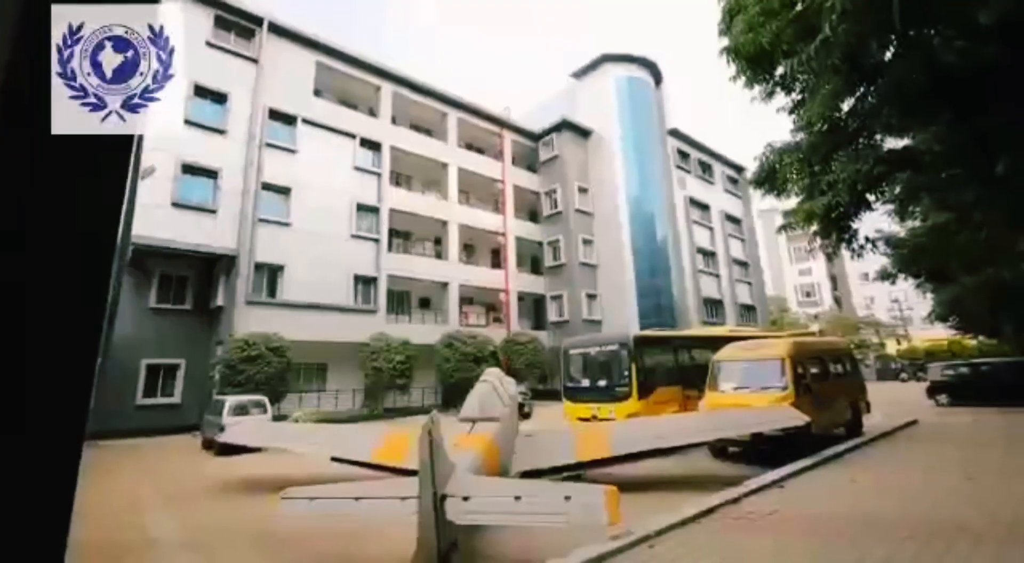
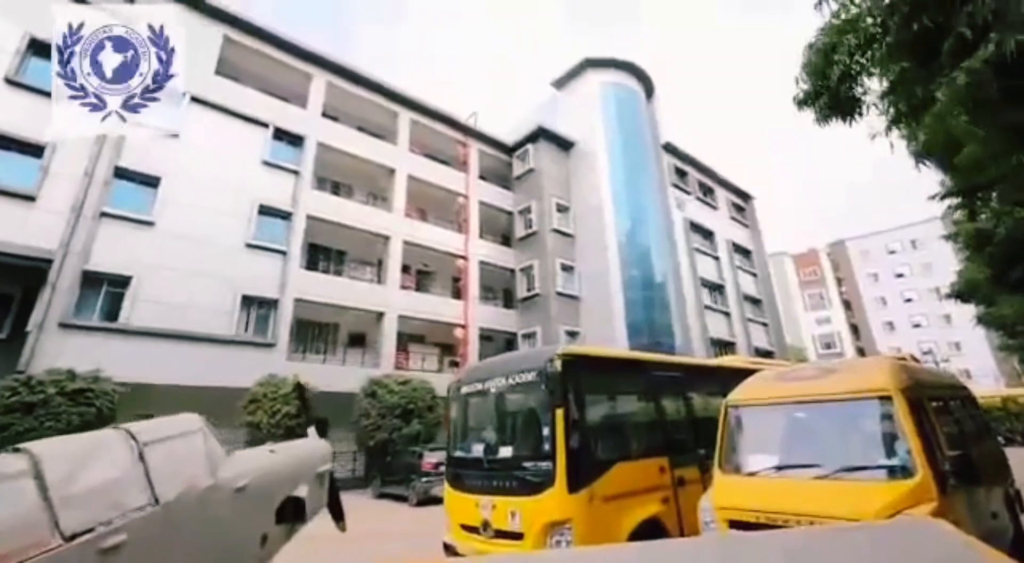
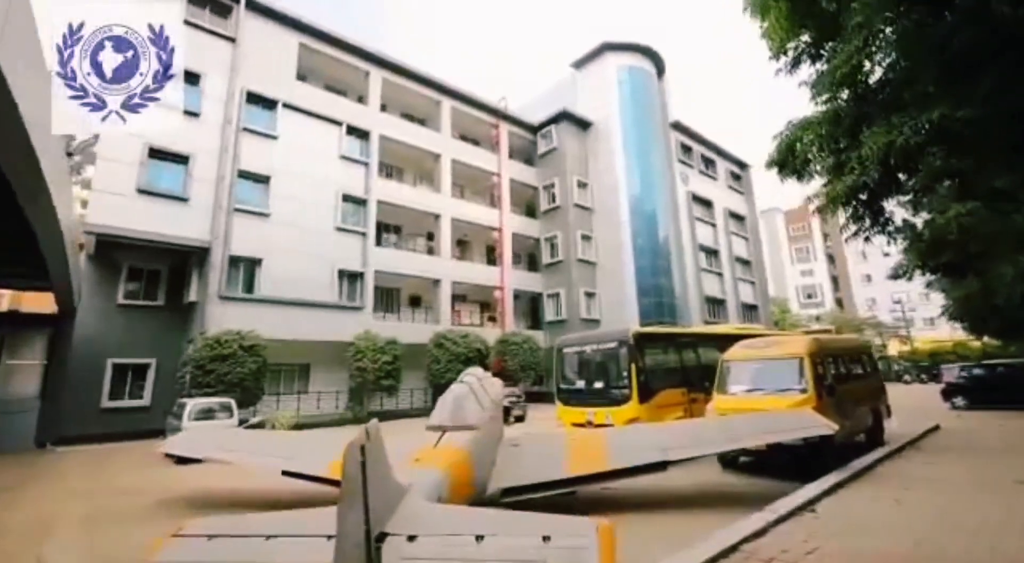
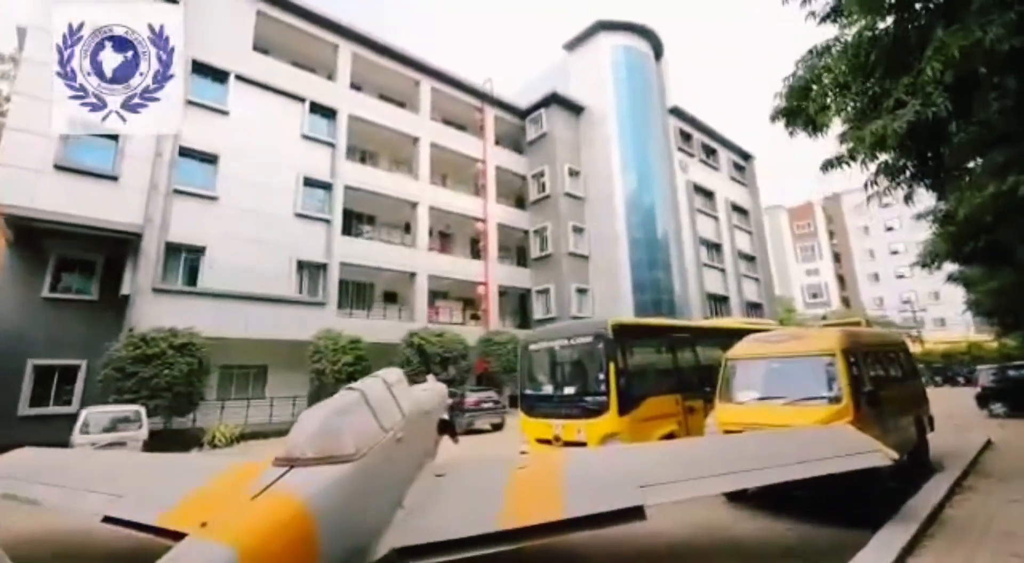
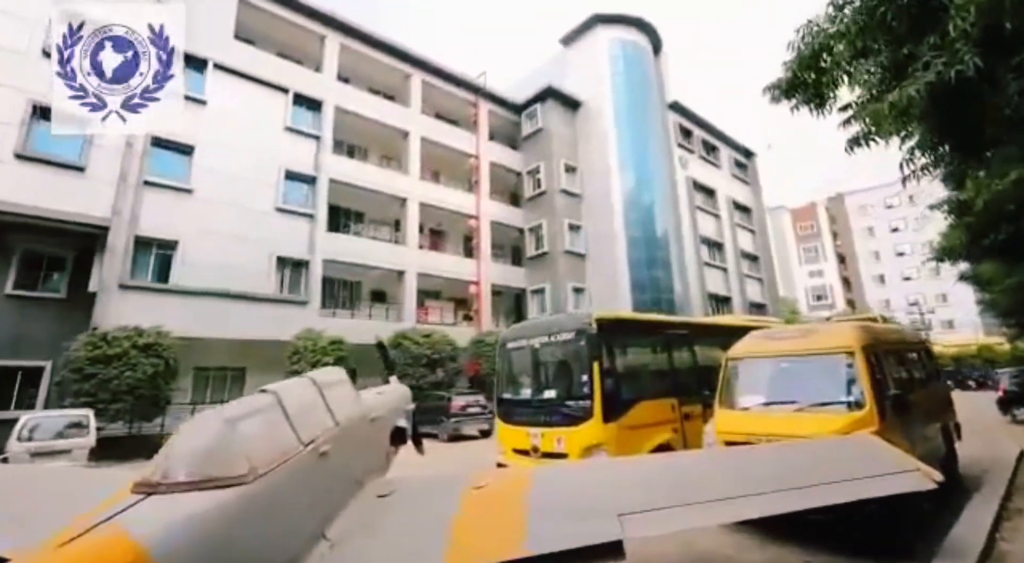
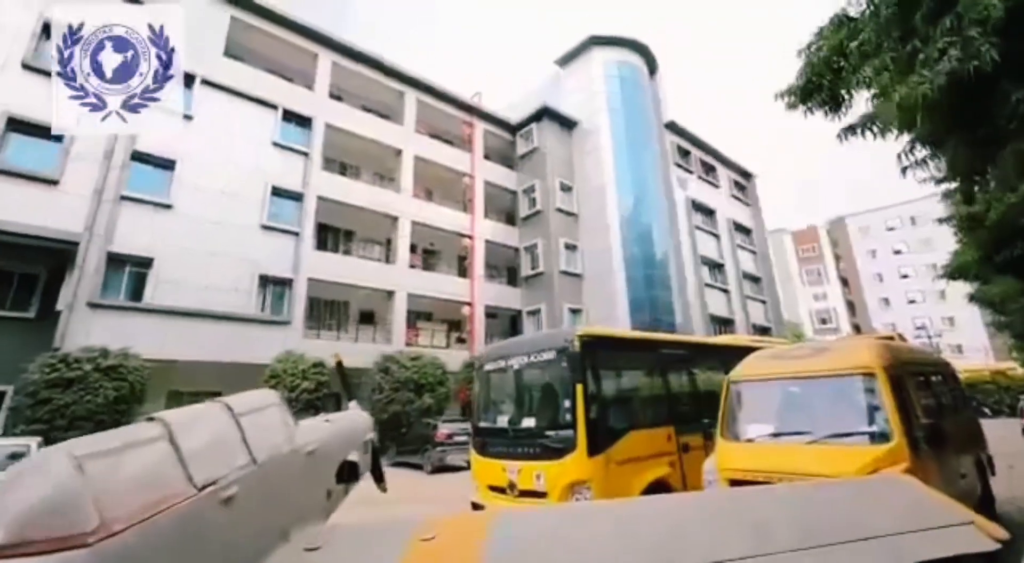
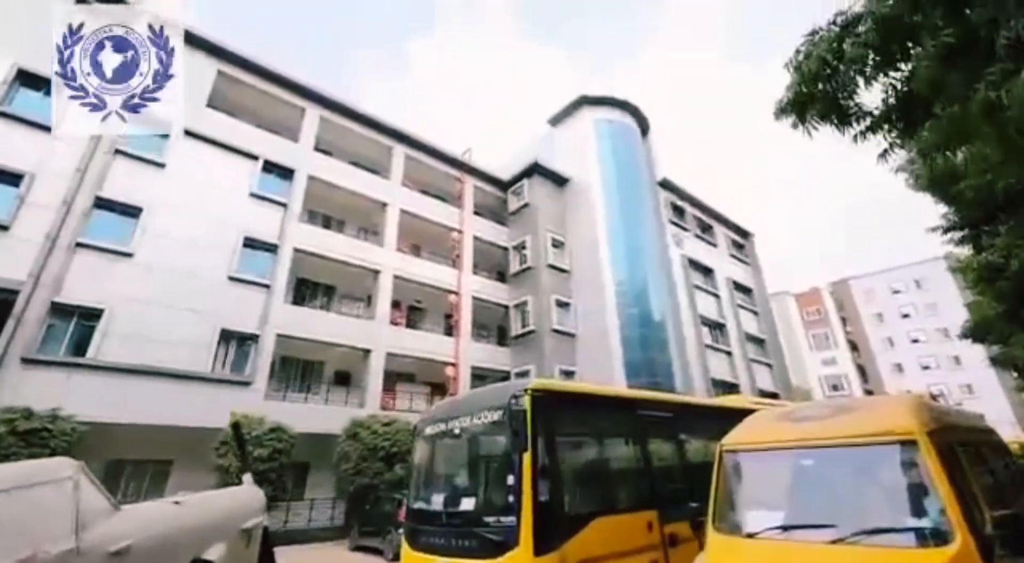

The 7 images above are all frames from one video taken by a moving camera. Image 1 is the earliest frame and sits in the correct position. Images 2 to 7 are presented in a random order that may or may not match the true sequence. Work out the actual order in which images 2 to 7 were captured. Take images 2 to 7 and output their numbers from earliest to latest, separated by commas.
3, 4, 5, 6, 2, 7
